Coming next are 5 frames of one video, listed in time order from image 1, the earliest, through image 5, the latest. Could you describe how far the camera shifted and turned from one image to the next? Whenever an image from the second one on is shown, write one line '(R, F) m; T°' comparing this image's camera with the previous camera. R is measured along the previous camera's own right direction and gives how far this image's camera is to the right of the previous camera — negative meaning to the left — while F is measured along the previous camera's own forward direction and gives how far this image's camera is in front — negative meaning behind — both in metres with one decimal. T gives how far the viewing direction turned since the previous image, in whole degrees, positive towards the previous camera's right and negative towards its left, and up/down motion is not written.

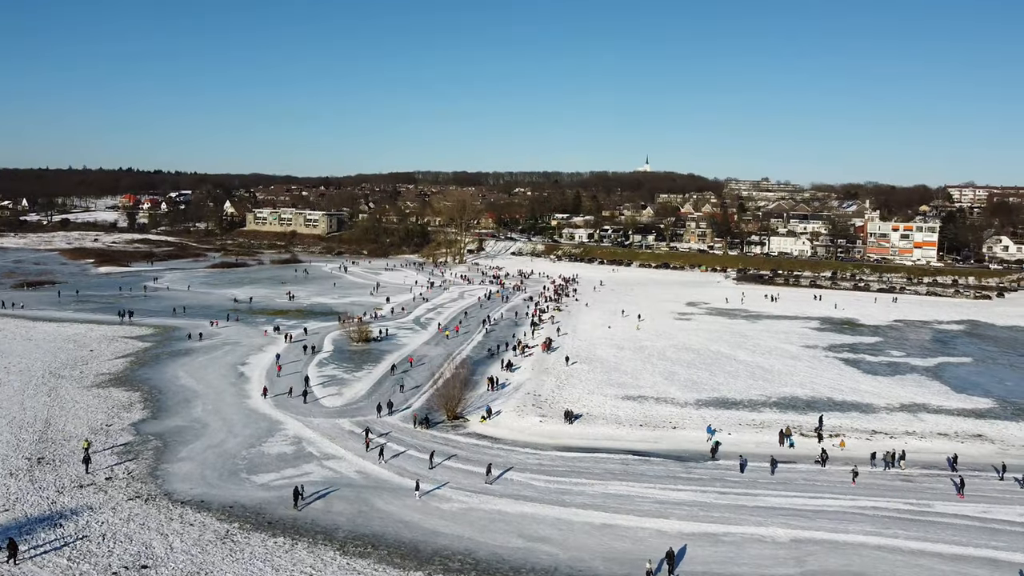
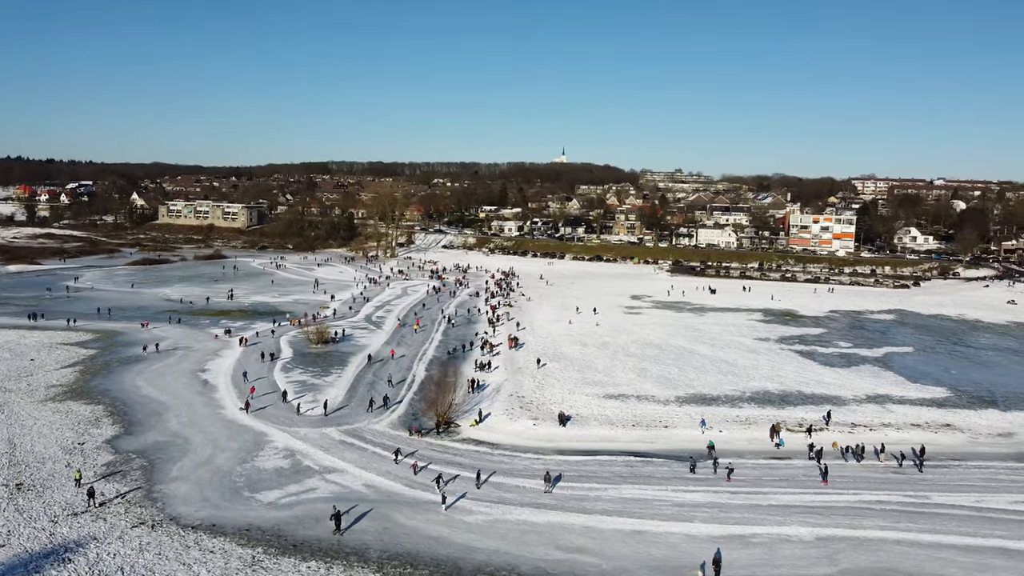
(-2.0, +0.3) m; +6°
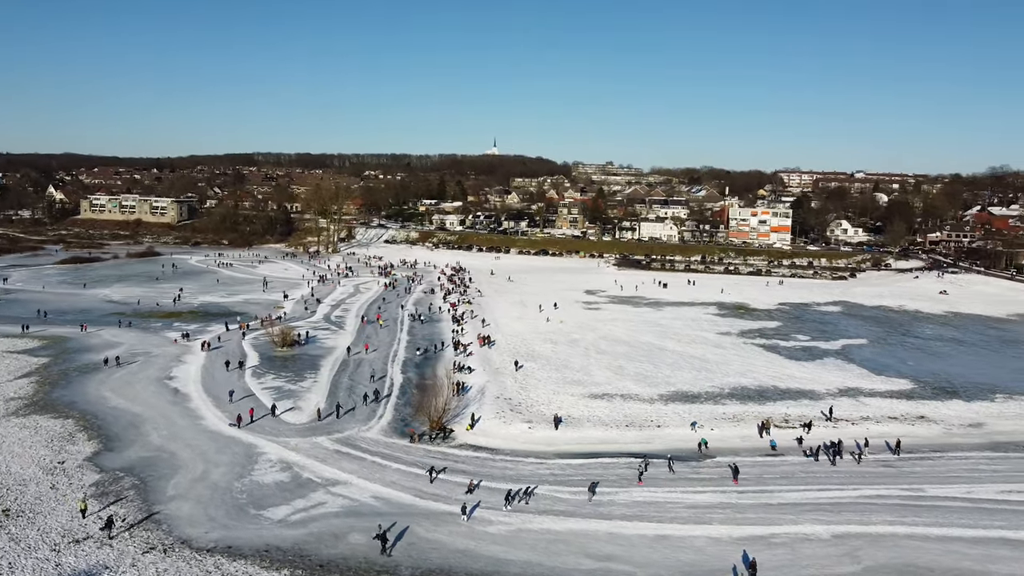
(-1.6, +0.3) m; +5°
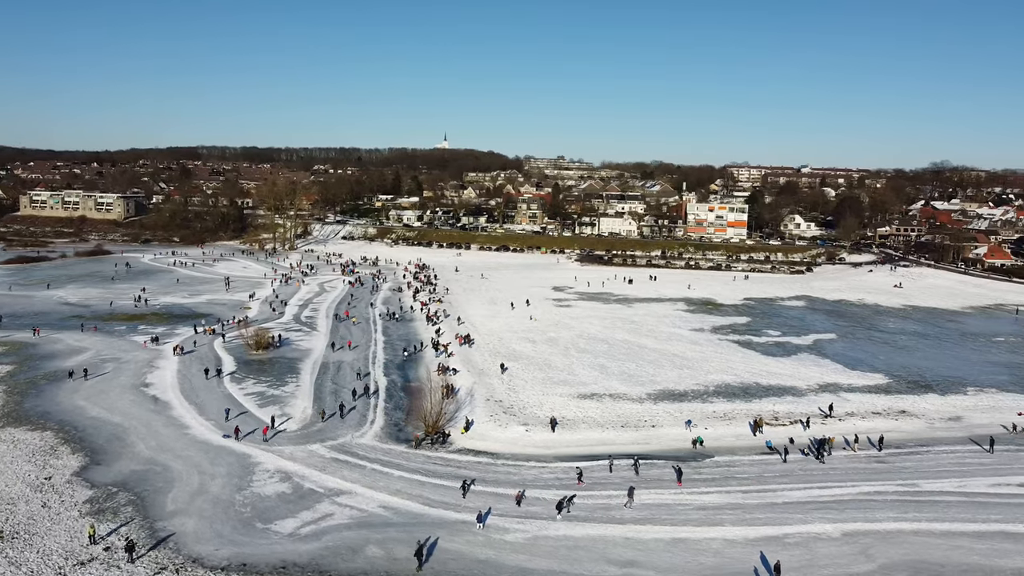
(-1.2, +0.2) m; +4°
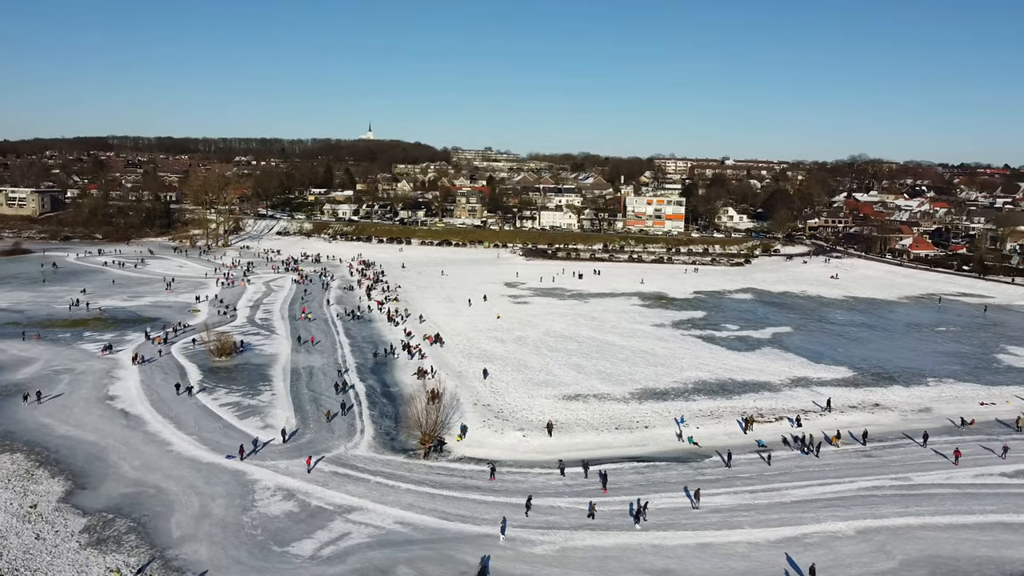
(-1.8, +0.3) m; +6°
